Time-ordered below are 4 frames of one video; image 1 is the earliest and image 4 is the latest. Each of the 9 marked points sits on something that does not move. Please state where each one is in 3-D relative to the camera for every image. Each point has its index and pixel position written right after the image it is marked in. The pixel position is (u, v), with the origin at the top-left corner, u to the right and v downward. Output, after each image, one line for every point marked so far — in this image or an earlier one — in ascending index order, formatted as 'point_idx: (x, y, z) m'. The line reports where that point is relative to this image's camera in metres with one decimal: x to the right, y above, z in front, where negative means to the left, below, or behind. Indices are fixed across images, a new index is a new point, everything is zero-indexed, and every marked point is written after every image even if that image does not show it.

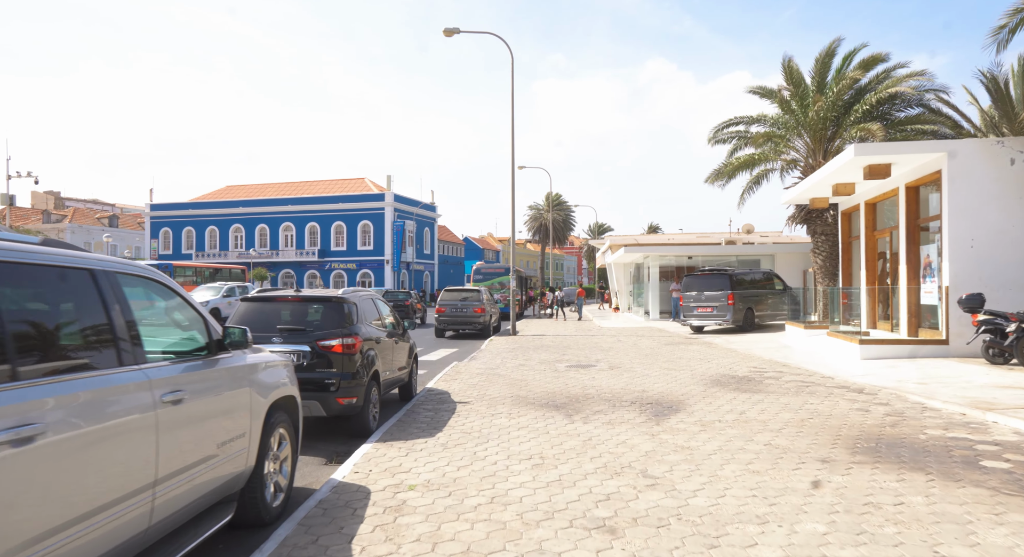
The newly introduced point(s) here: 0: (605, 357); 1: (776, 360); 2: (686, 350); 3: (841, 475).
0: (+2.0, -1.7, +14.7) m
1: (+5.1, -1.6, +13.1) m
2: (+4.2, -1.7, +16.2) m
3: (+2.5, -1.5, +5.1) m
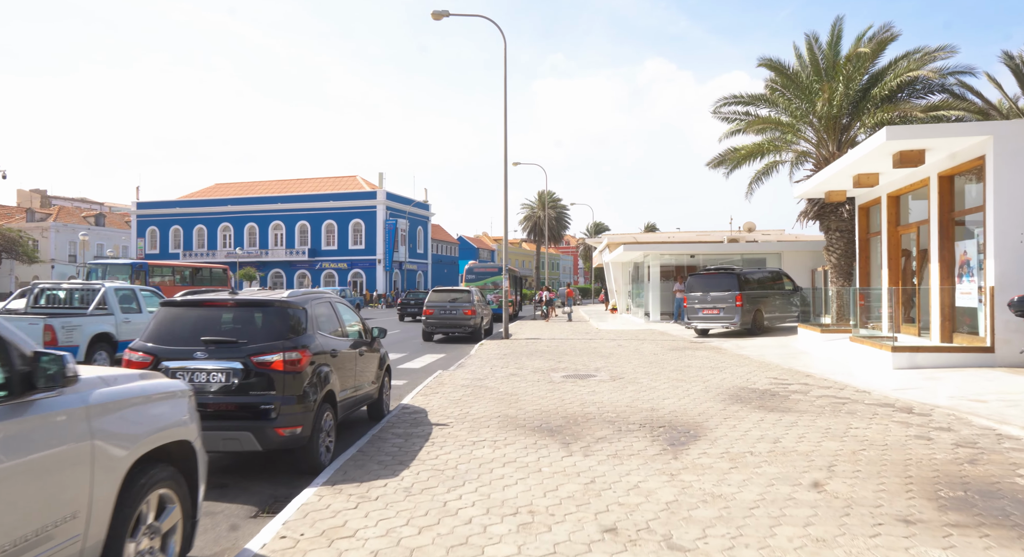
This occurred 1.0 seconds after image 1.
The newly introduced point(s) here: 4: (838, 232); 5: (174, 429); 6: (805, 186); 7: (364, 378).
0: (+1.8, -1.7, +13.3) m
1: (+5.0, -1.6, +11.7) m
2: (+4.0, -1.7, +14.8) m
3: (+2.4, -1.5, +3.7) m
4: (+9.2, +1.3, +19.1) m
5: (-1.8, -0.8, +3.6) m
6: (+7.6, +2.4, +17.4) m
7: (-1.7, -1.2, +8.0) m
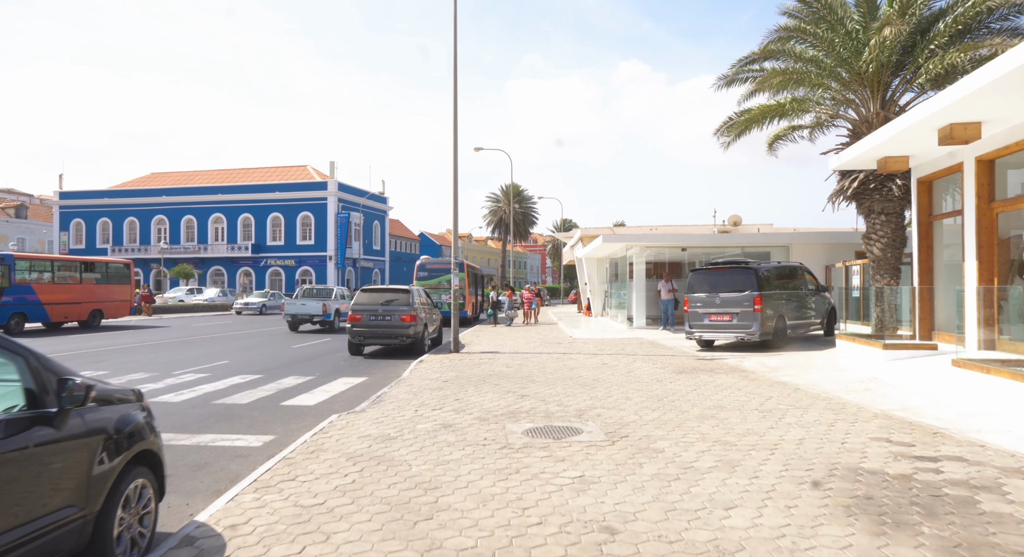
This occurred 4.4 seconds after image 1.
0: (+1.0, -1.6, +8.7) m
1: (+4.2, -1.5, +7.2) m
2: (+3.1, -1.6, +10.3) m
3: (+2.0, -1.4, -0.9) m
4: (+8.1, +1.4, +14.8) m
5: (-2.2, -0.7, -1.2) m
6: (+6.6, +2.5, +13.1) m
7: (-2.3, -1.1, +3.2) m
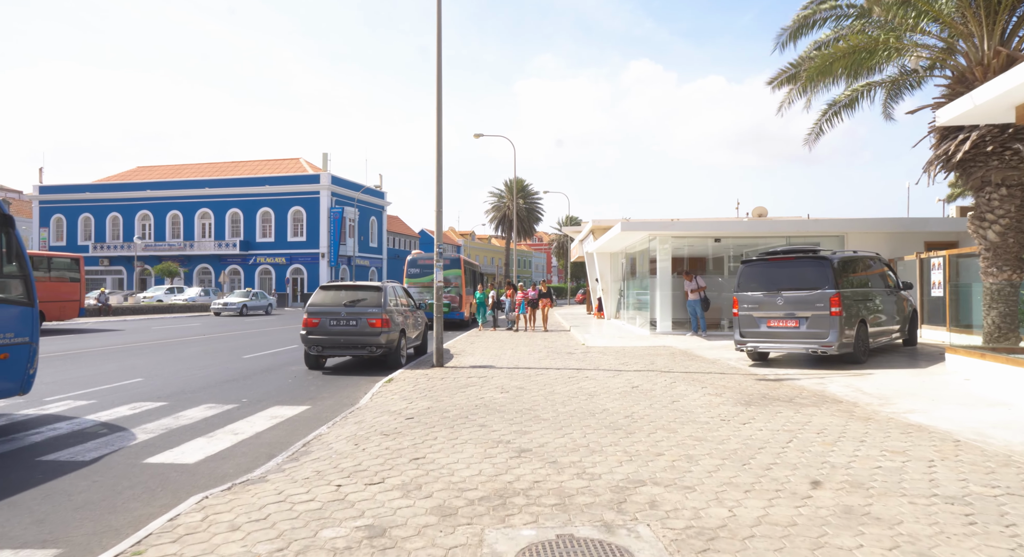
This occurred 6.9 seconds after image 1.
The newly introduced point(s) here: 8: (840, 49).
0: (+0.9, -1.5, +5.1) m
1: (+4.1, -1.4, +3.6) m
2: (+3.0, -1.5, +6.6) m
3: (+1.8, -1.3, -4.6) m
4: (+8.1, +1.5, +11.1) m
5: (-2.3, -0.6, -4.8) m
6: (+6.6, +2.6, +9.4) m
7: (-2.4, -1.0, -0.4) m
8: (+6.1, +4.3, +12.8) m
